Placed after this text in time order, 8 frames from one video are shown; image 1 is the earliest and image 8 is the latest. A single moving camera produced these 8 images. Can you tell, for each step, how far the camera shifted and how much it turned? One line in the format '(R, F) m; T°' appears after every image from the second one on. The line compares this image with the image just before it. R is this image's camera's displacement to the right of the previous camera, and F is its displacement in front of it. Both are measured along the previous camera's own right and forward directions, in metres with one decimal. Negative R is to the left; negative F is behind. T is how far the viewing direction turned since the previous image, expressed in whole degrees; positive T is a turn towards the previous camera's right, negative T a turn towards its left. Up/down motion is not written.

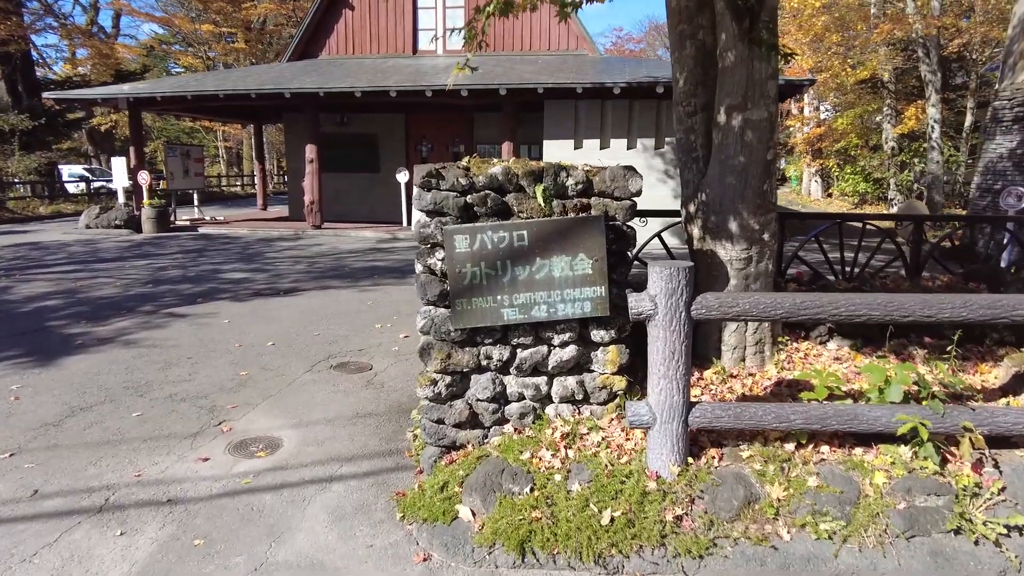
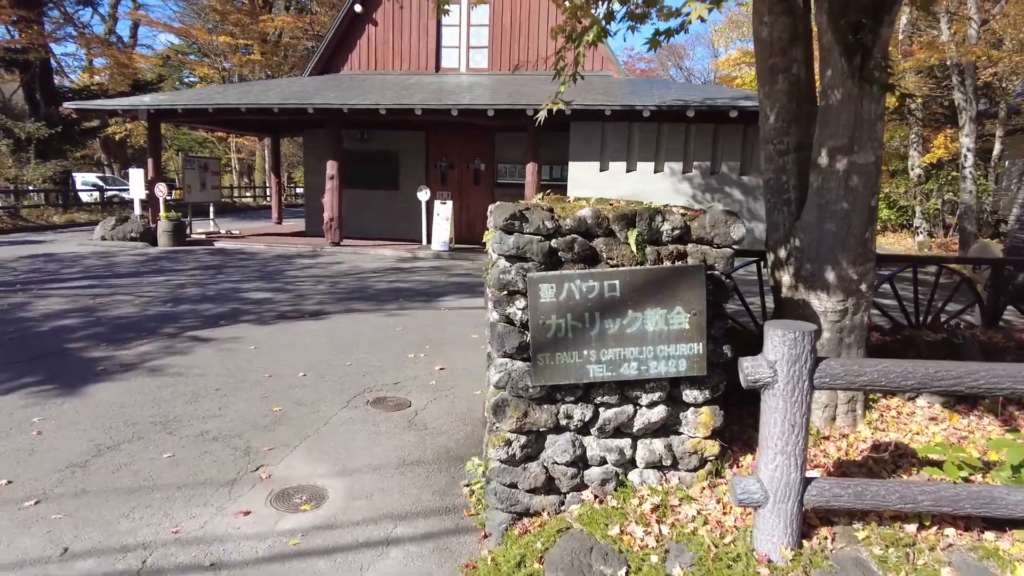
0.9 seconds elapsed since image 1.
(-0.3, +0.2) m; 0°
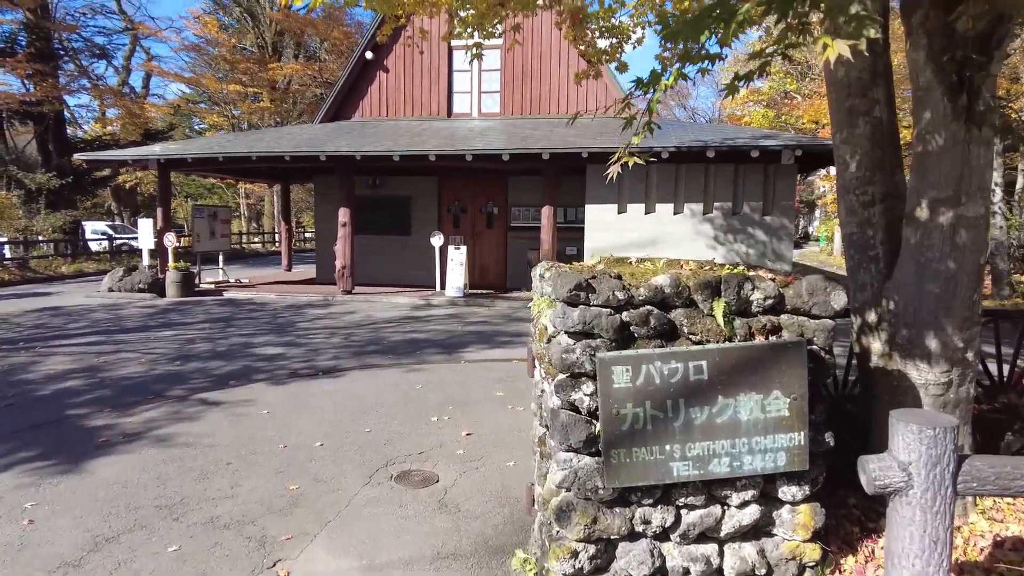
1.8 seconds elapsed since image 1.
(-0.2, +0.3) m; -1°
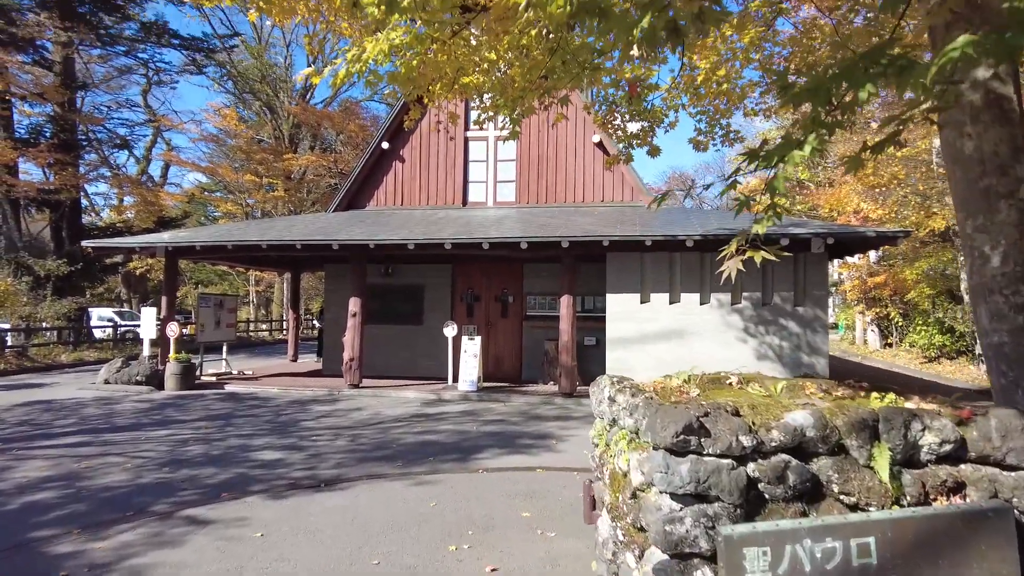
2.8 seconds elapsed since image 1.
(-0.2, +0.5) m; -1°
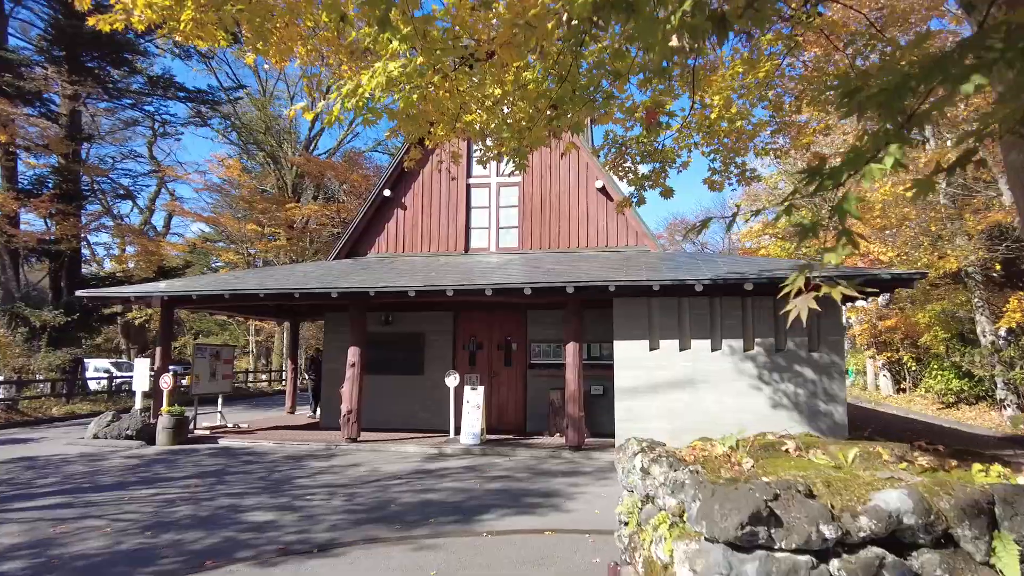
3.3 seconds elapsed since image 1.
(0.0, +0.3) m; 0°
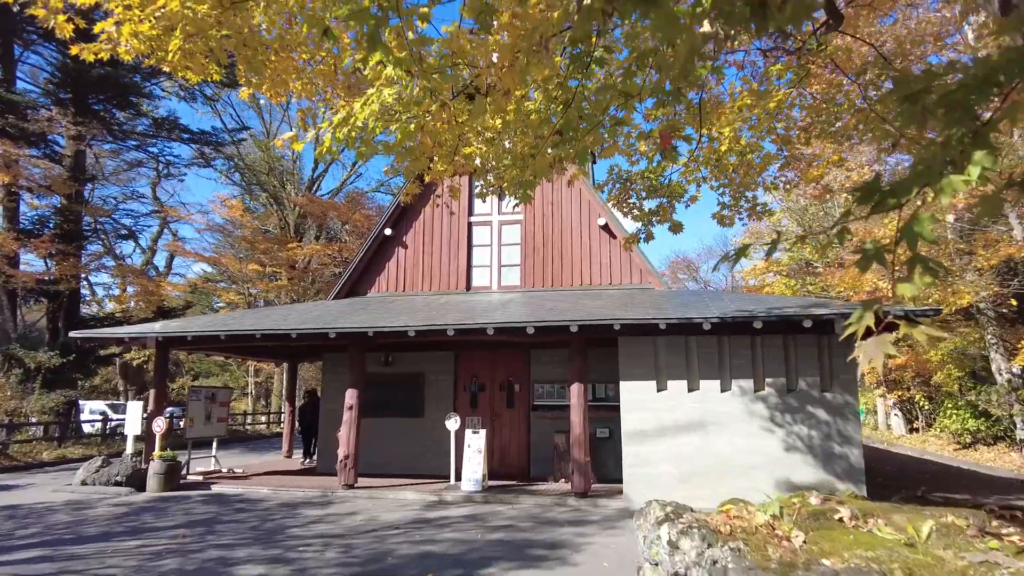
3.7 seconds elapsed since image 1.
(0.0, +0.2) m; 0°
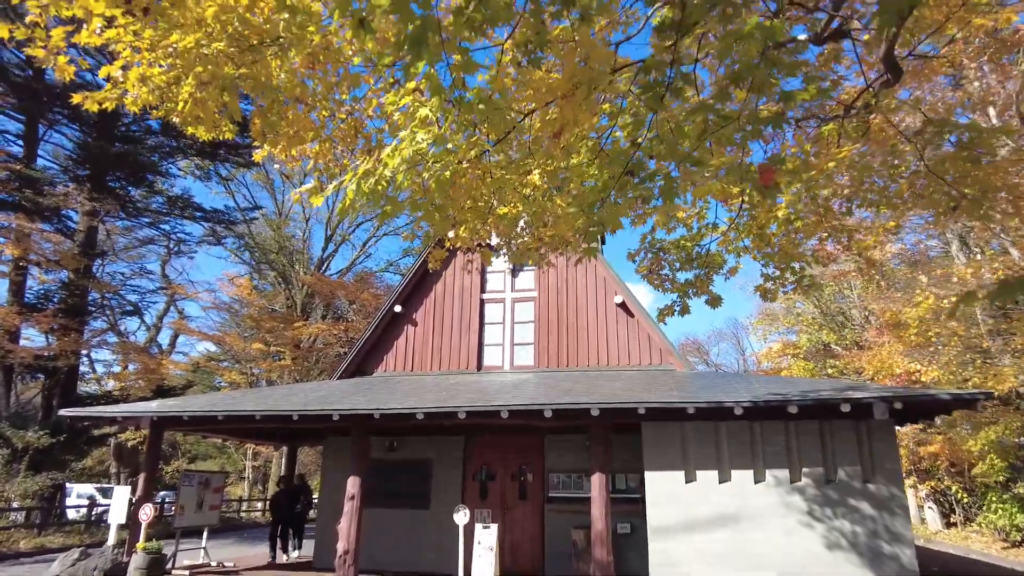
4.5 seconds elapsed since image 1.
(-0.2, +0.4) m; 0°
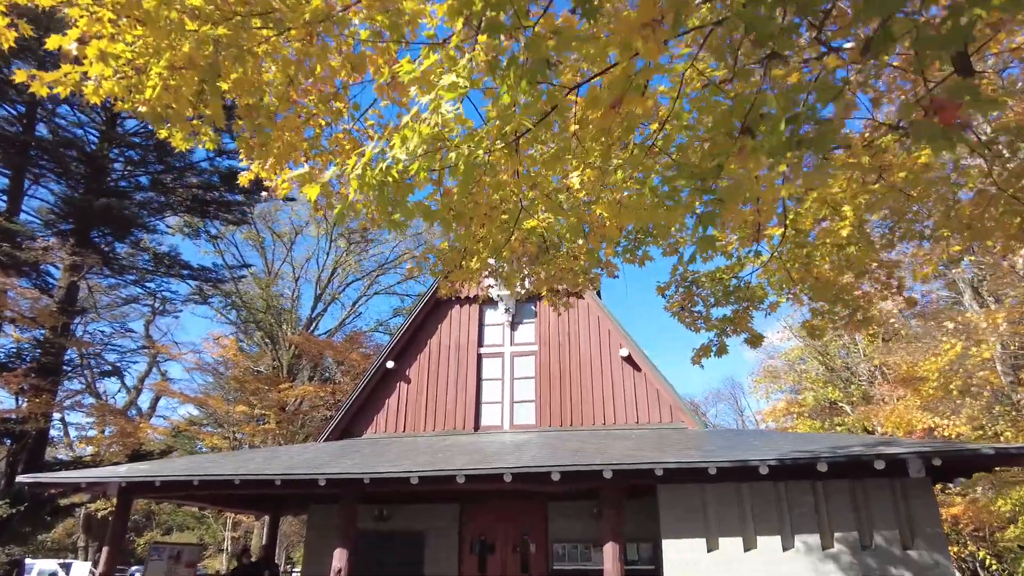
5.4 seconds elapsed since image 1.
(-0.2, +0.6) m; +1°
